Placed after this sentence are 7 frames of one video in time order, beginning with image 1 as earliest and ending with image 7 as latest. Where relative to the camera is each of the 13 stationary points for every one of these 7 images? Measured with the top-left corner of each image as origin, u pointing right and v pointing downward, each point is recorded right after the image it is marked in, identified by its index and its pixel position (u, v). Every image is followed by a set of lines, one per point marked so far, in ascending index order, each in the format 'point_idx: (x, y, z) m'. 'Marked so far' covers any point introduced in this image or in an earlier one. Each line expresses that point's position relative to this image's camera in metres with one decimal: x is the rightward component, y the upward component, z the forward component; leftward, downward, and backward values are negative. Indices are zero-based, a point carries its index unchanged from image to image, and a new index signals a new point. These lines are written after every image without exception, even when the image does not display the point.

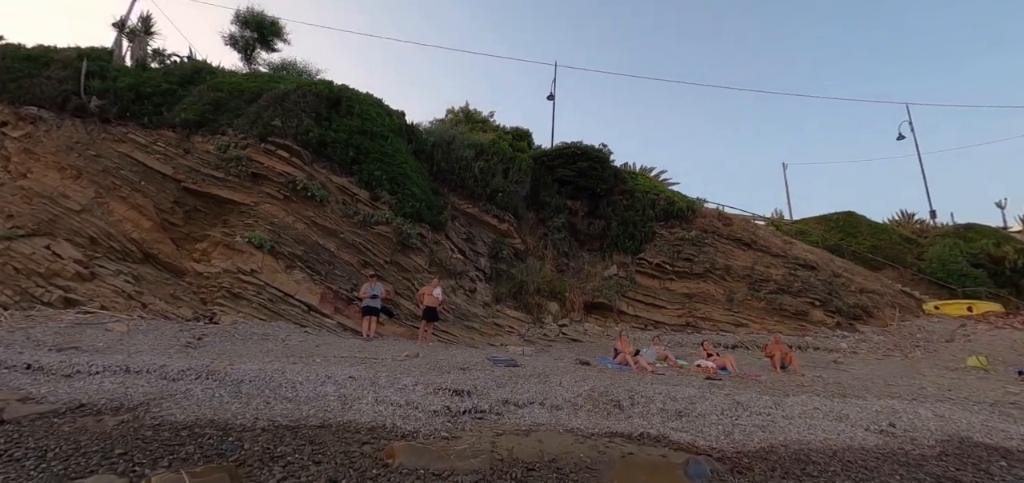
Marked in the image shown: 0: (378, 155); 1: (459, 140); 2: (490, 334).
0: (-4.1, +2.7, +12.4) m
1: (-2.0, +3.8, +15.3) m
2: (-0.7, -2.8, +11.9) m
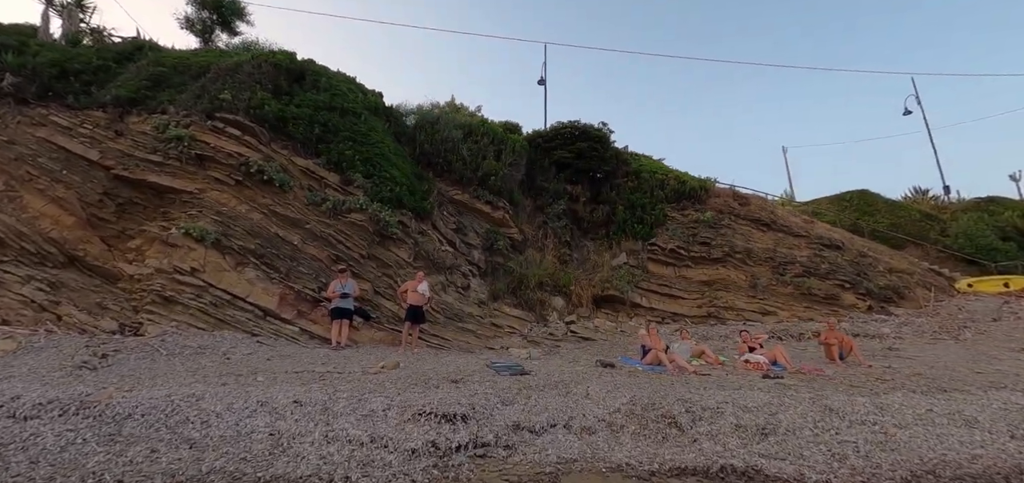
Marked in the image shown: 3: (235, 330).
0: (-4.3, +2.9, +10.7) m
1: (-2.3, +4.1, +13.6) m
2: (-0.6, -2.4, +10.2) m
3: (-5.0, -1.6, +7.3) m
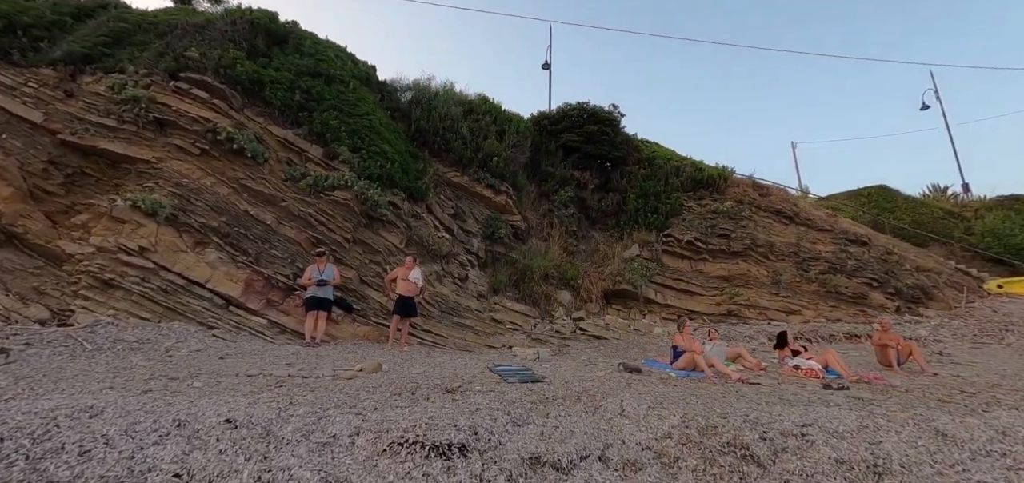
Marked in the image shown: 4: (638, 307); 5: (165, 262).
0: (-4.1, +3.3, +9.5) m
1: (-2.1, +4.4, +12.4) m
2: (-0.6, -2.1, +9.1) m
3: (-4.9, -1.2, +6.1) m
4: (+3.5, -1.8, +11.3) m
5: (-5.5, -0.3, +6.4) m
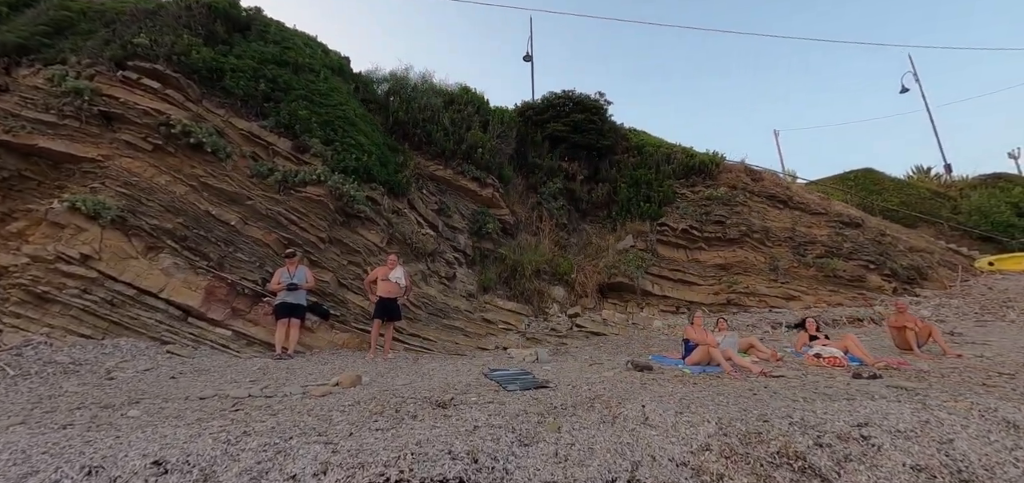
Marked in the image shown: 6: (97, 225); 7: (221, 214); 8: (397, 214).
0: (-4.5, +3.2, +8.8) m
1: (-2.6, +4.5, +11.7) m
2: (-0.7, -2.0, +8.5) m
3: (-4.9, -1.3, +5.4) m
4: (+3.3, -1.6, +10.8) m
5: (-5.6, -0.4, +5.7) m
6: (-6.0, +0.2, +5.9) m
7: (-5.0, +0.5, +7.0) m
8: (-2.5, +0.6, +9.0) m
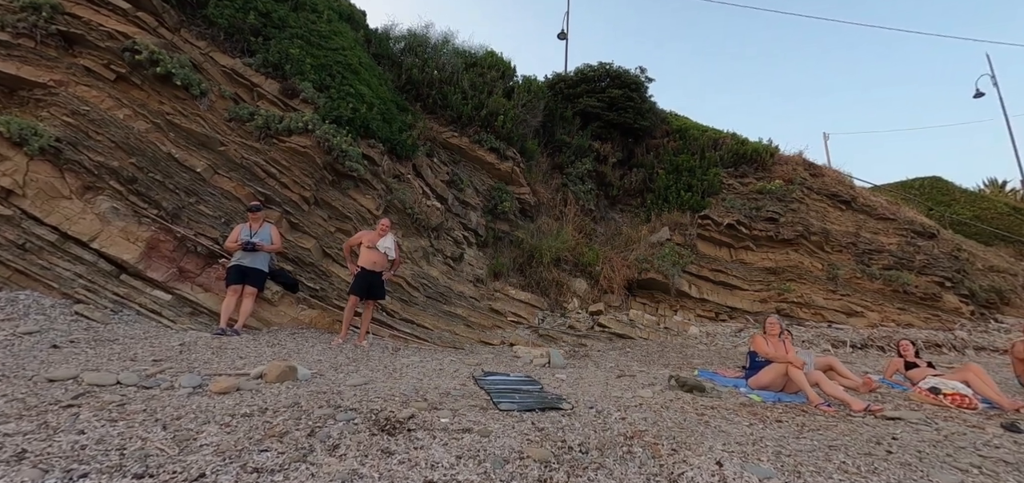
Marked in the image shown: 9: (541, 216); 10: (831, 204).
0: (-3.9, +3.9, +7.6) m
1: (-1.8, +5.1, +10.5) m
2: (-0.5, -1.5, +7.2) m
3: (-4.8, -0.6, +4.3) m
4: (+3.6, -1.4, +9.4) m
5: (-5.4, +0.4, +4.6) m
6: (-5.8, +1.0, +4.9) m
7: (-4.7, +1.2, +5.9) m
8: (-2.2, +1.2, +7.8) m
9: (+0.7, +0.6, +10.2) m
10: (+8.9, +1.0, +11.4) m
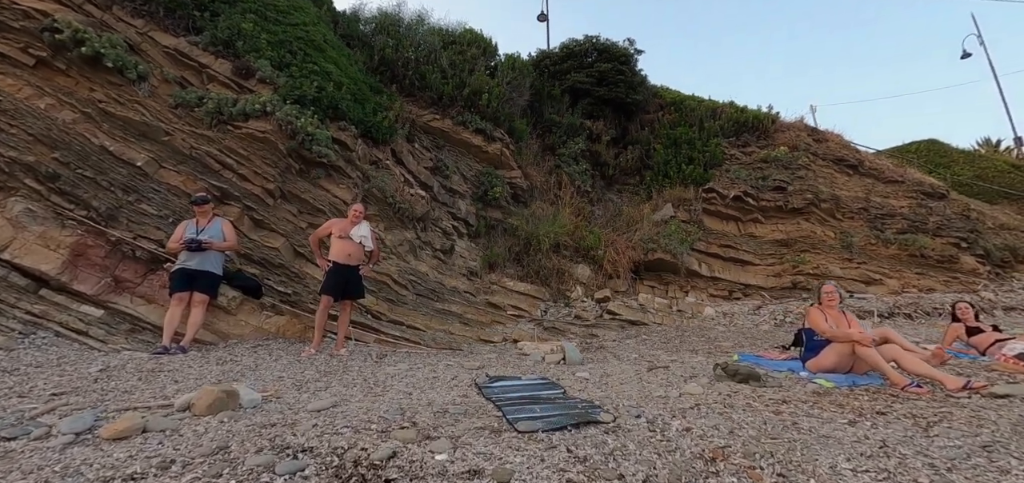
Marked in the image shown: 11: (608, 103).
0: (-4.3, +3.9, +6.8) m
1: (-2.3, +5.2, +9.7) m
2: (-0.5, -1.3, +6.5) m
3: (-4.8, -0.7, +3.5) m
4: (+3.5, -0.9, +8.7) m
5: (-5.5, +0.2, +3.8) m
6: (-5.9, +0.9, +4.0) m
7: (-4.8, +1.1, +5.0) m
8: (-2.3, +1.3, +7.0) m
9: (+0.5, +0.9, +9.4) m
10: (+8.7, +1.9, +10.9) m
11: (+2.7, +3.9, +11.4) m
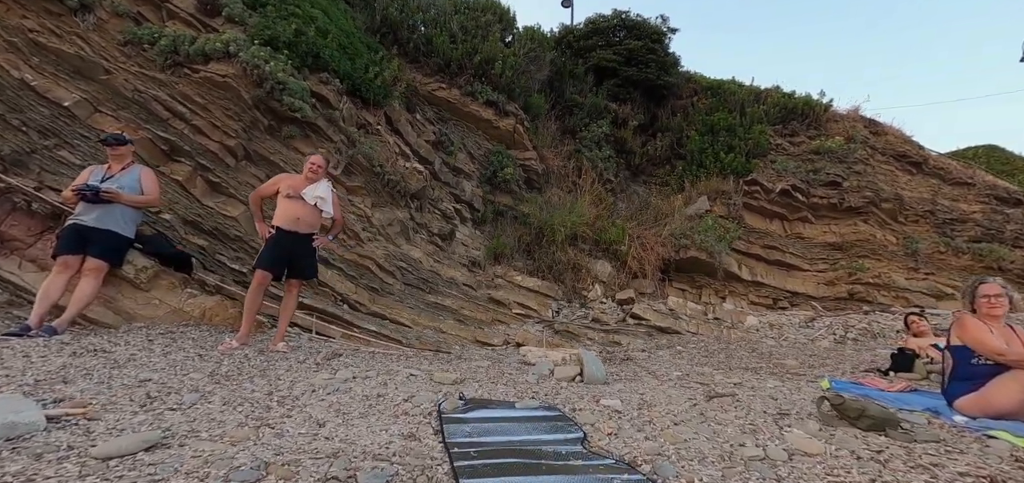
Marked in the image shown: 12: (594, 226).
0: (-4.0, +4.3, +5.9) m
1: (-1.8, +5.5, +8.7) m
2: (-0.4, -1.1, +5.4) m
3: (-4.8, -0.2, +2.5) m
4: (+3.7, -0.8, +7.5) m
5: (-5.4, +0.7, +2.9) m
6: (-5.8, +1.4, +3.1) m
7: (-4.7, +1.6, +4.1) m
8: (-2.1, +1.6, +6.0) m
9: (+0.8, +1.1, +8.3) m
10: (+9.0, +1.7, +9.5) m
11: (+3.1, +3.9, +10.2) m
12: (+1.5, +0.3, +7.6) m
